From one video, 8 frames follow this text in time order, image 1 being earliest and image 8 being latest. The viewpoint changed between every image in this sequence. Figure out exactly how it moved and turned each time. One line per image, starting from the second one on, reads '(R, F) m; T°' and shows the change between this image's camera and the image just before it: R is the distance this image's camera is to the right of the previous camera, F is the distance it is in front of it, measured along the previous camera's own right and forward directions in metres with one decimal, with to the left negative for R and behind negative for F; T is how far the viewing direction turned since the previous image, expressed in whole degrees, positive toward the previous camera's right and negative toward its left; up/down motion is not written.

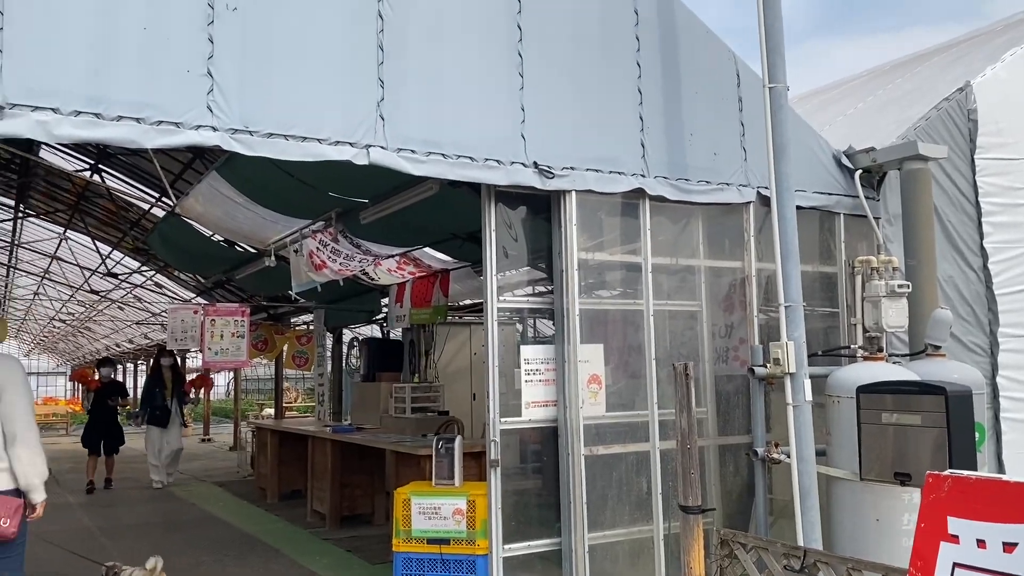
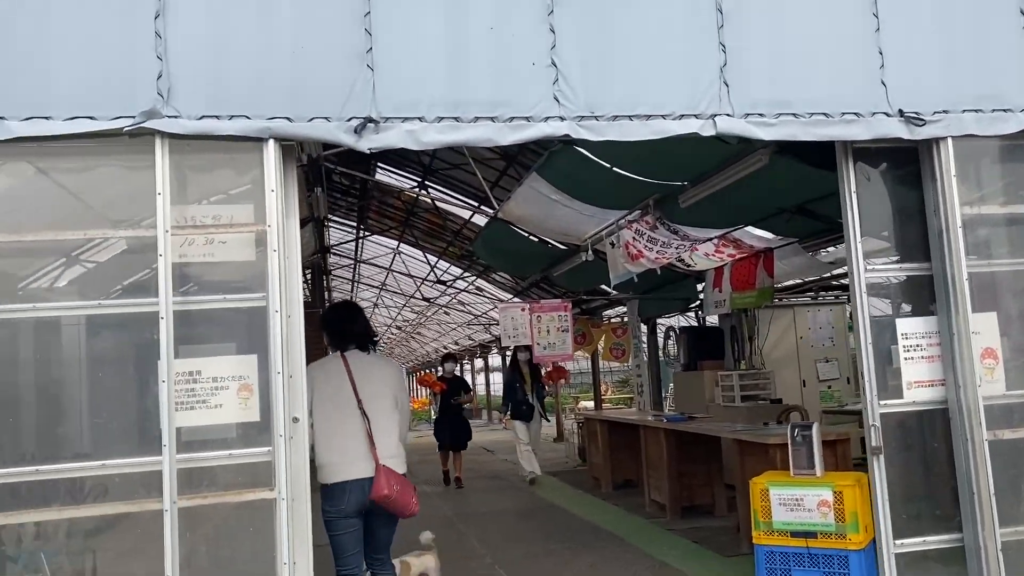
(-0.3, +0.1) m; -19°
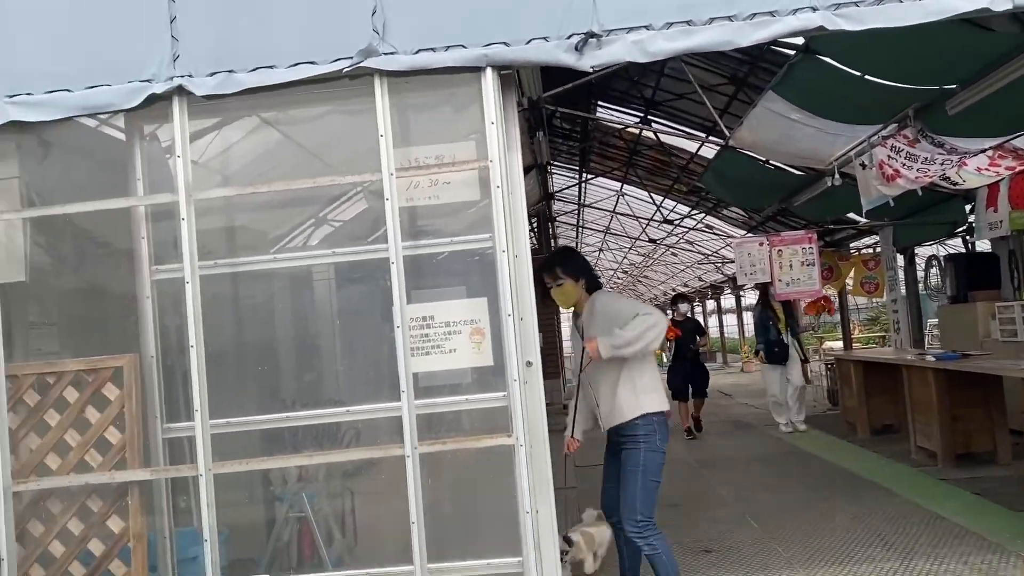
(-0.1, +0.3) m; -15°
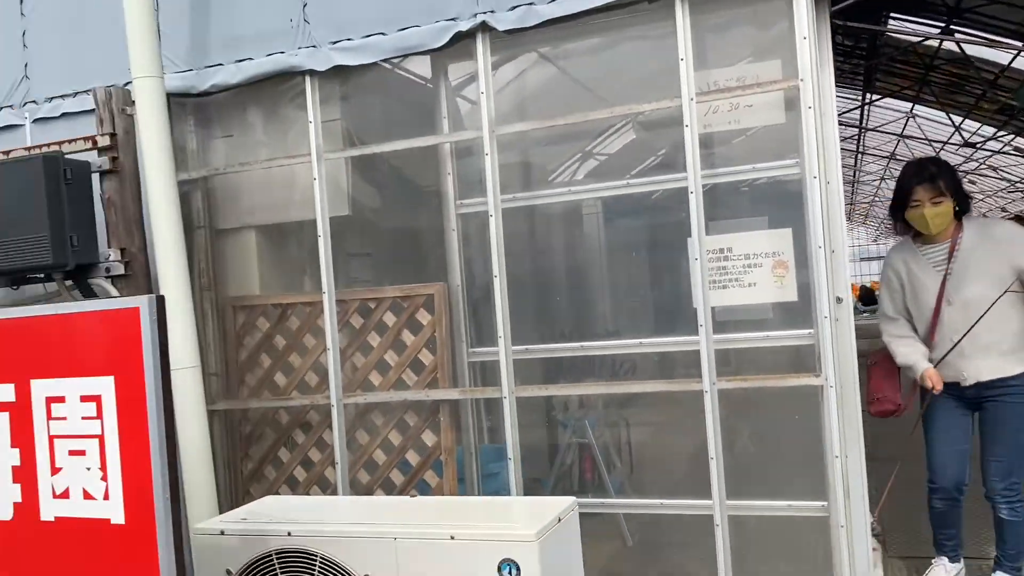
(-0.2, 0.0) m; -16°
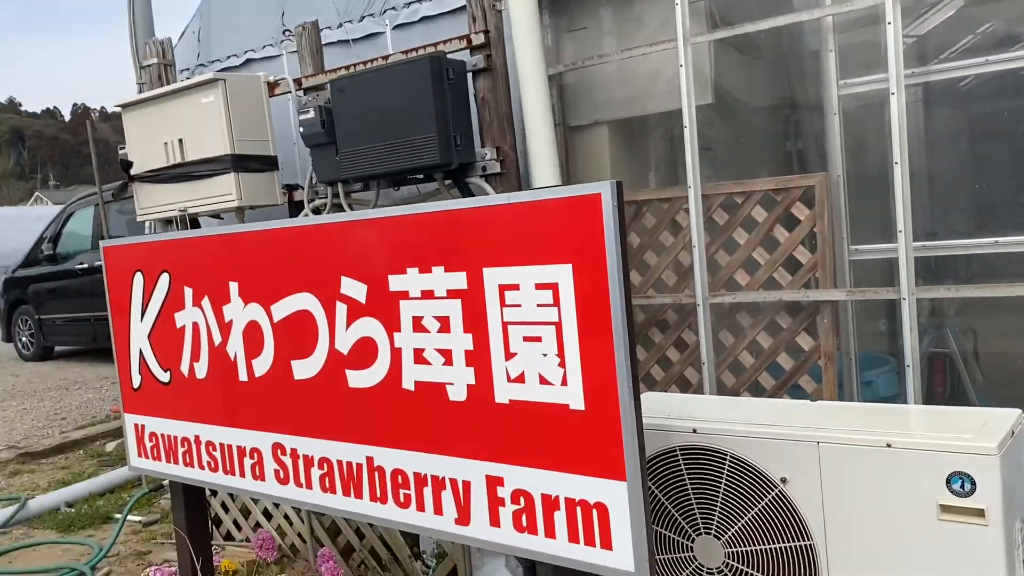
(-0.5, +0.1) m; -16°
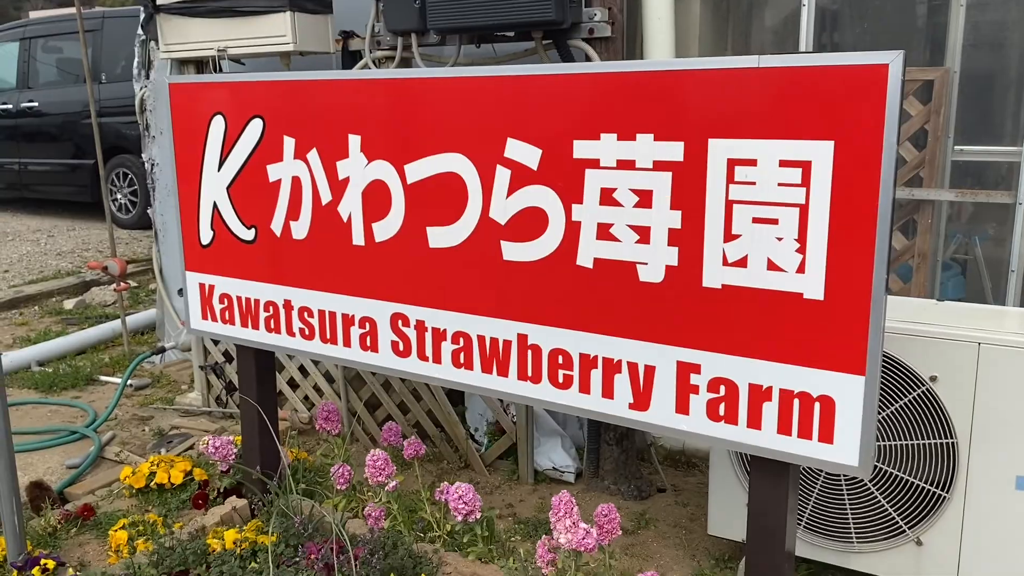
(-0.7, +0.2) m; +7°
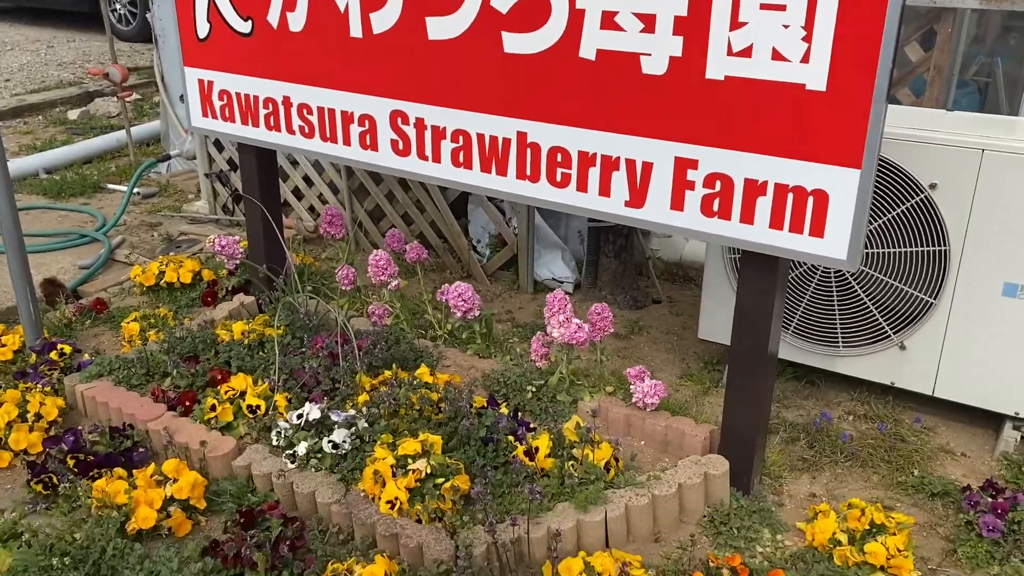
(0.0, 0.0) m; -1°
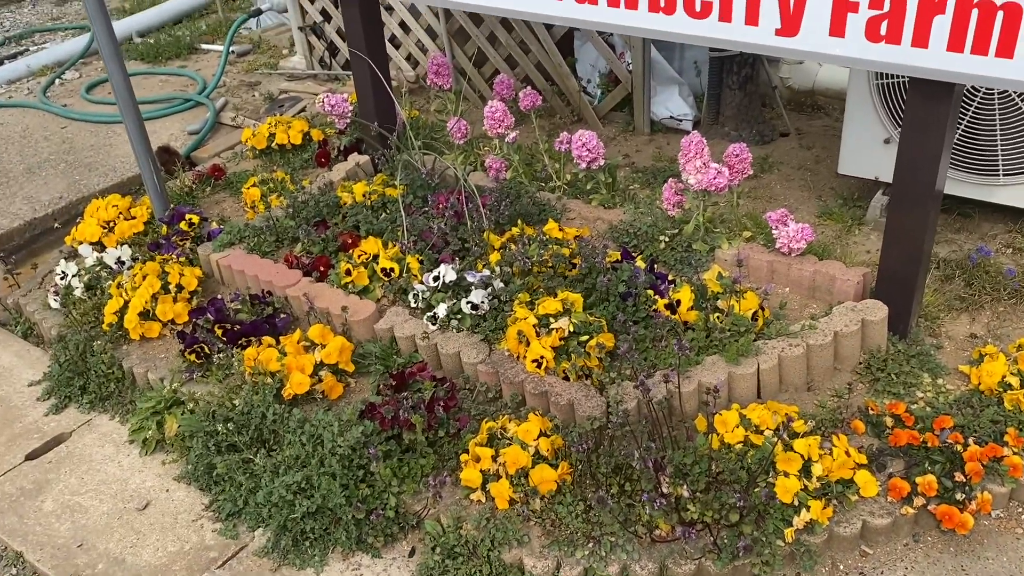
(-0.1, +0.1) m; -6°
